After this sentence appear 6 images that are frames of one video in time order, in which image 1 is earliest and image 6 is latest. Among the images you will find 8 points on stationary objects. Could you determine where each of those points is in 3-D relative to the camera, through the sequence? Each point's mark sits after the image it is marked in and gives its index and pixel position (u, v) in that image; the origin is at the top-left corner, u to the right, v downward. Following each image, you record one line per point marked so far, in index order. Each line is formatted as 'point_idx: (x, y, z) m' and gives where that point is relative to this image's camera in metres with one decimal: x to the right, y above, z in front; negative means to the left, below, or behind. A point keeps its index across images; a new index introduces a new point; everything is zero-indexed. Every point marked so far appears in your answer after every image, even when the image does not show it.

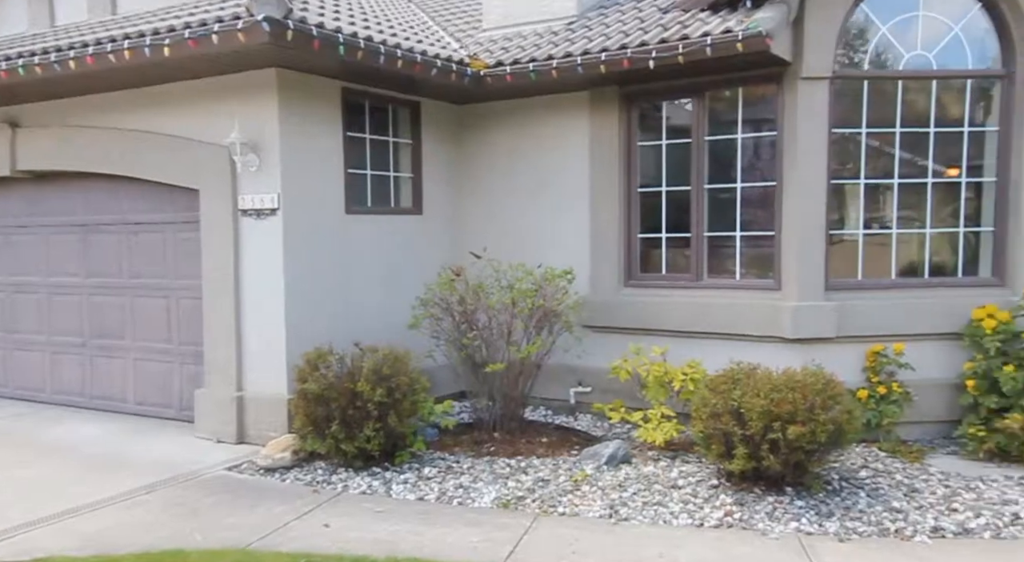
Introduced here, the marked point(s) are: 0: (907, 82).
0: (+3.2, +1.6, +6.4) m
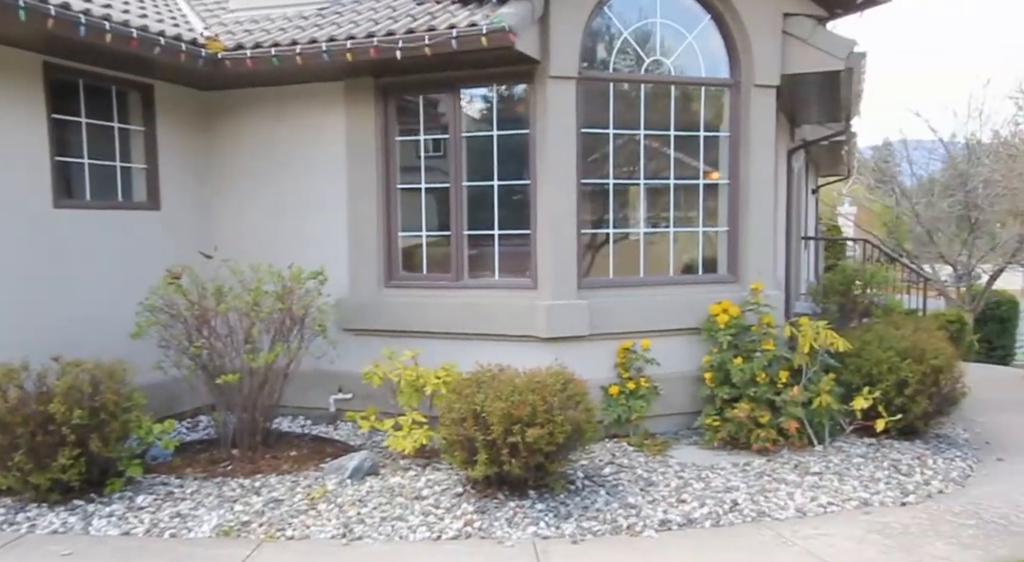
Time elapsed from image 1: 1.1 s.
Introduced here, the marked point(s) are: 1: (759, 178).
0: (+1.2, +1.7, +6.7) m
1: (+2.2, +0.9, +7.0) m
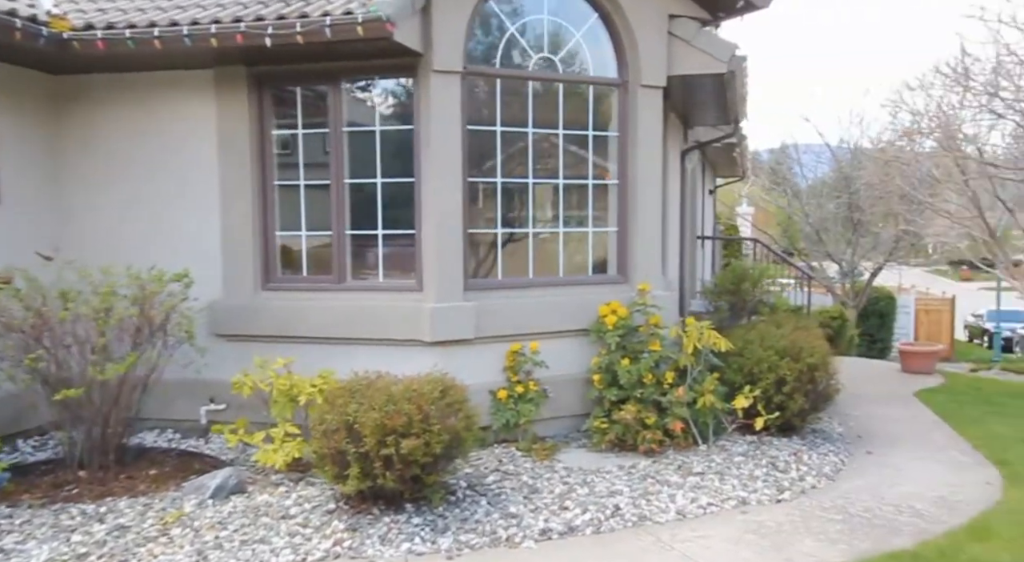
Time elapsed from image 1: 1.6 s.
0: (+0.2, +1.6, +6.5) m
1: (+1.2, +0.9, +7.0) m
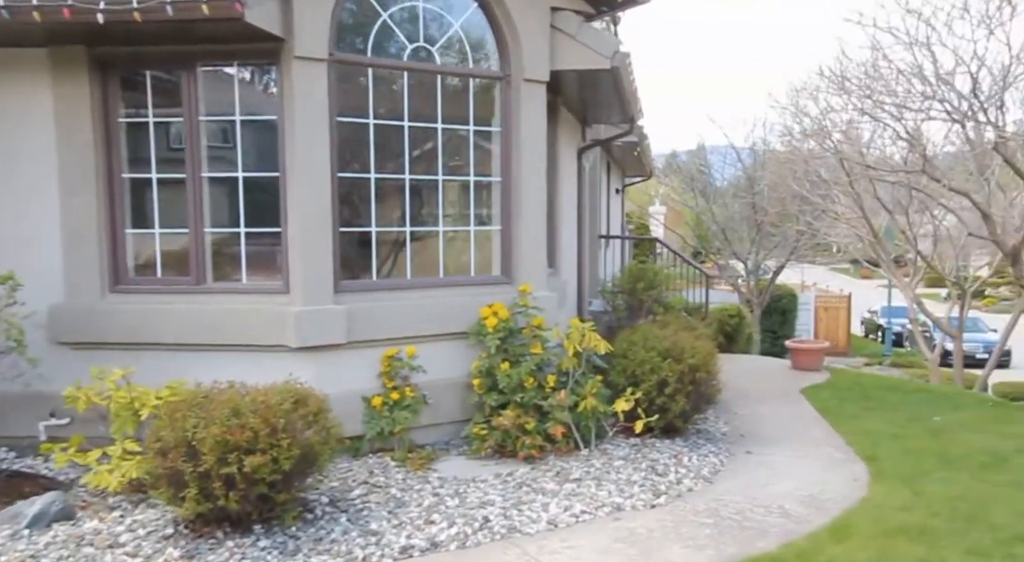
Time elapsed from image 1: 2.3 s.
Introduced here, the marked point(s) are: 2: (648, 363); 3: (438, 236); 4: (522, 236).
0: (-0.8, +1.6, +6.2) m
1: (+0.2, +0.9, +6.8) m
2: (+1.1, -0.7, +6.5) m
3: (-0.6, +0.4, +6.6) m
4: (+0.1, +0.4, +6.8) m
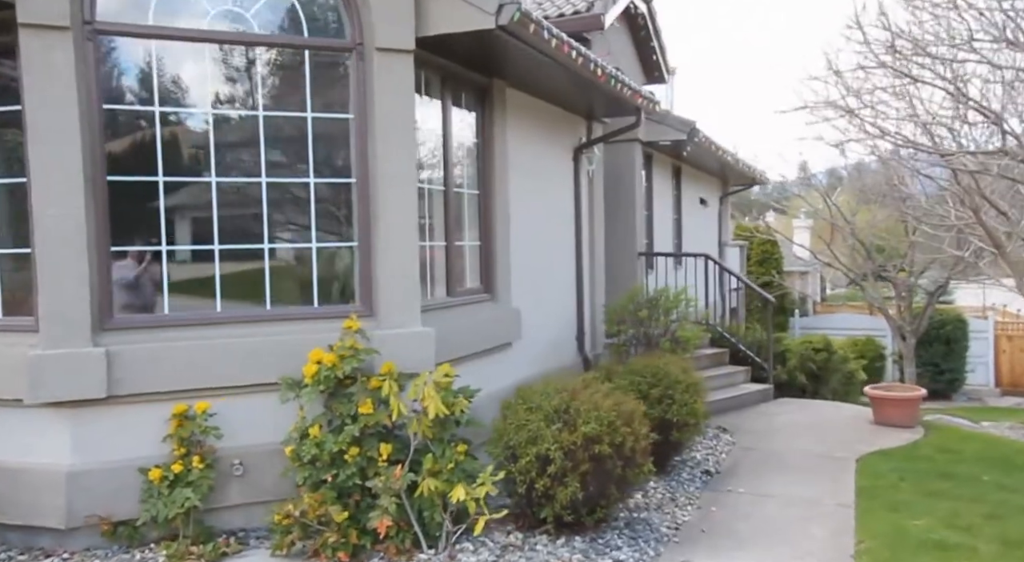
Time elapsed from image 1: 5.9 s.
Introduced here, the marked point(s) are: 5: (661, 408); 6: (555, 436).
0: (-1.9, +1.4, +4.8) m
1: (-0.8, +0.7, +5.1) m
2: (+0.1, -0.9, +4.6) m
3: (-1.6, +0.2, +5.0) m
4: (-0.9, +0.2, +5.1) m
5: (+1.2, -1.0, +6.2) m
6: (+0.2, -0.9, +4.6) m
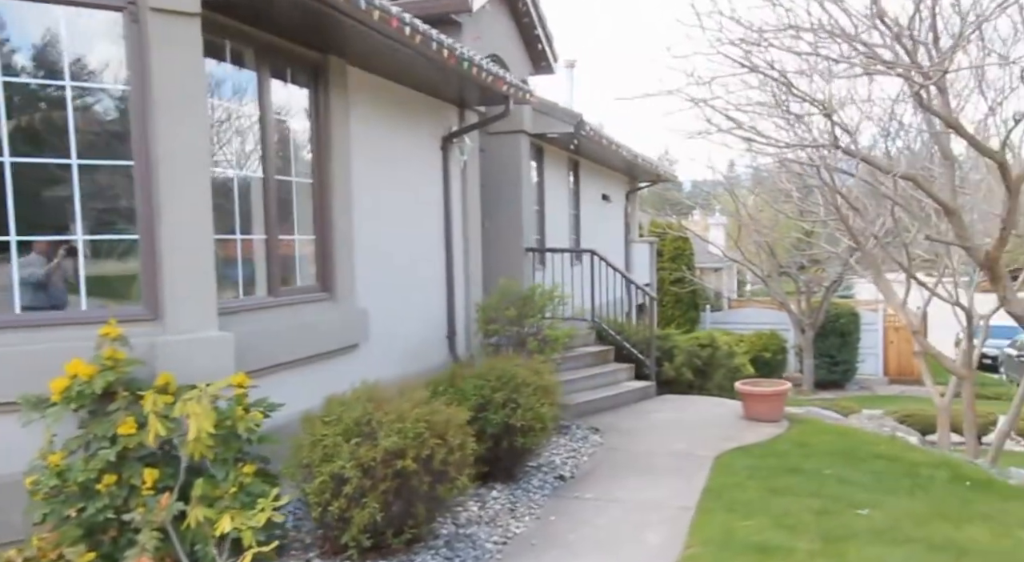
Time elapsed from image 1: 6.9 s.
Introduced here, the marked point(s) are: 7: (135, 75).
0: (-3.0, +1.4, +4.0) m
1: (-2.0, +0.7, +4.4) m
2: (-1.0, -0.9, +4.0) m
3: (-2.7, +0.2, +4.3) m
4: (-2.0, +0.2, +4.4) m
5: (0.0, -1.0, +5.7) m
6: (-0.8, -0.9, +4.0) m
7: (-2.2, +1.2, +4.4) m
